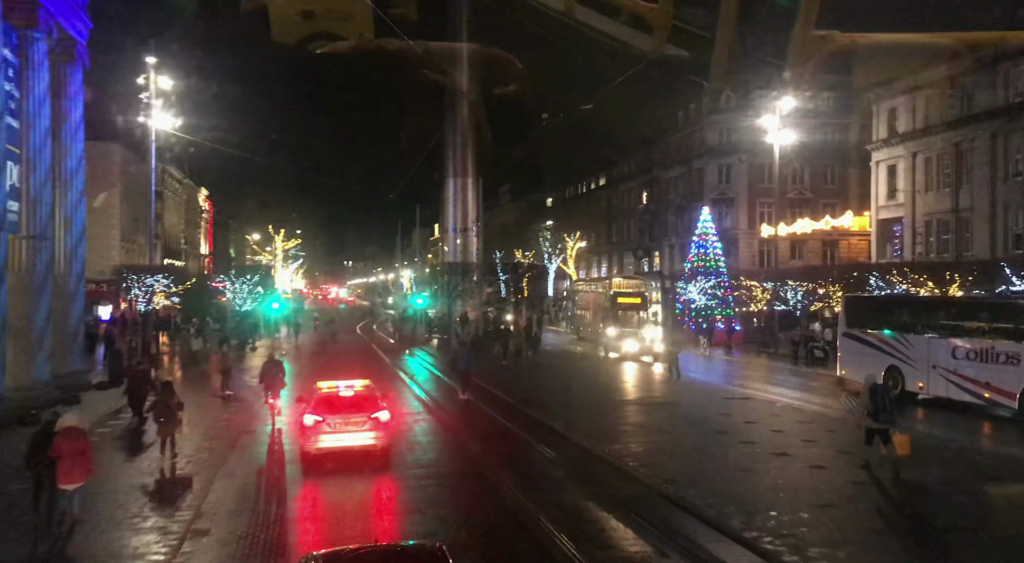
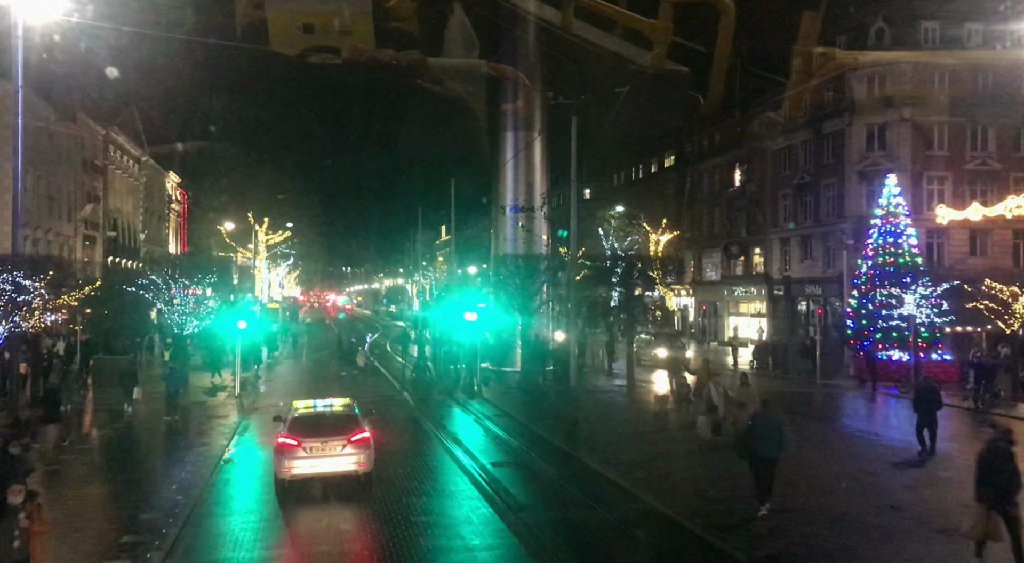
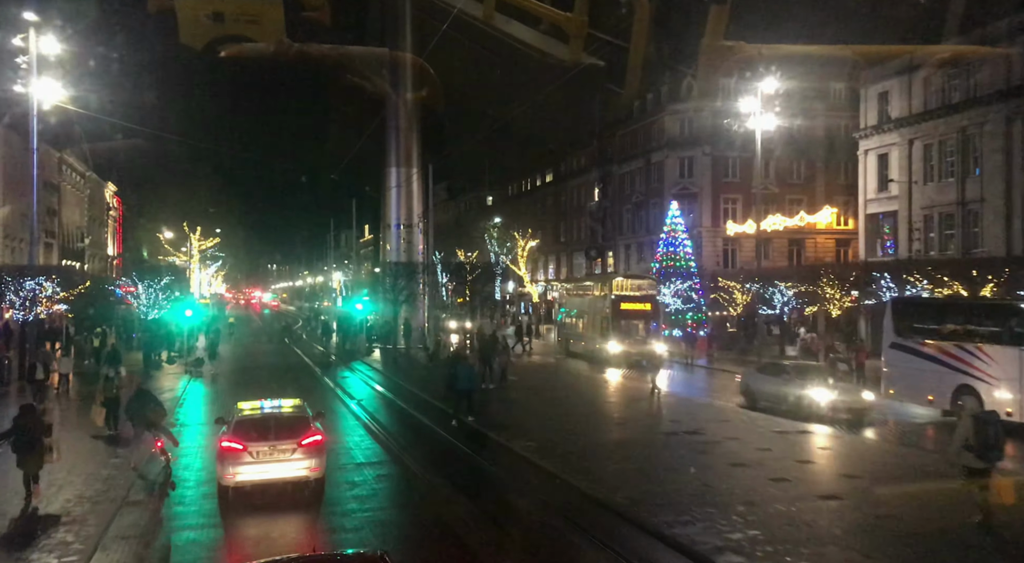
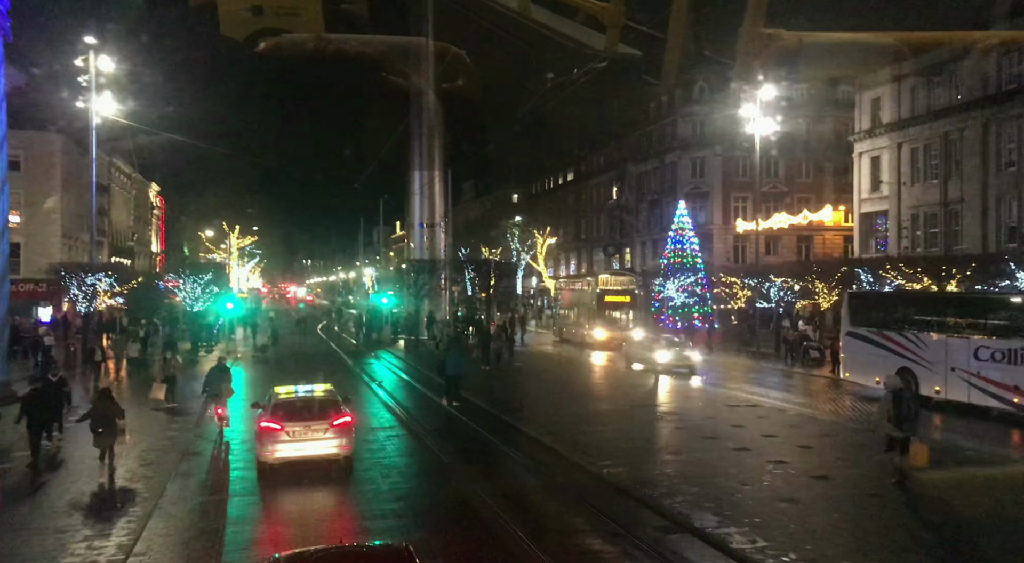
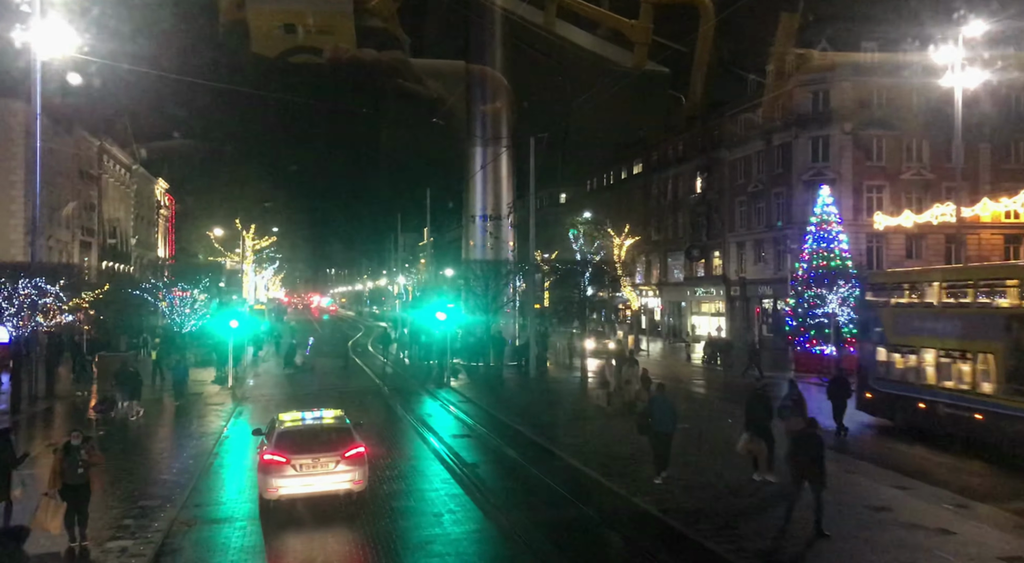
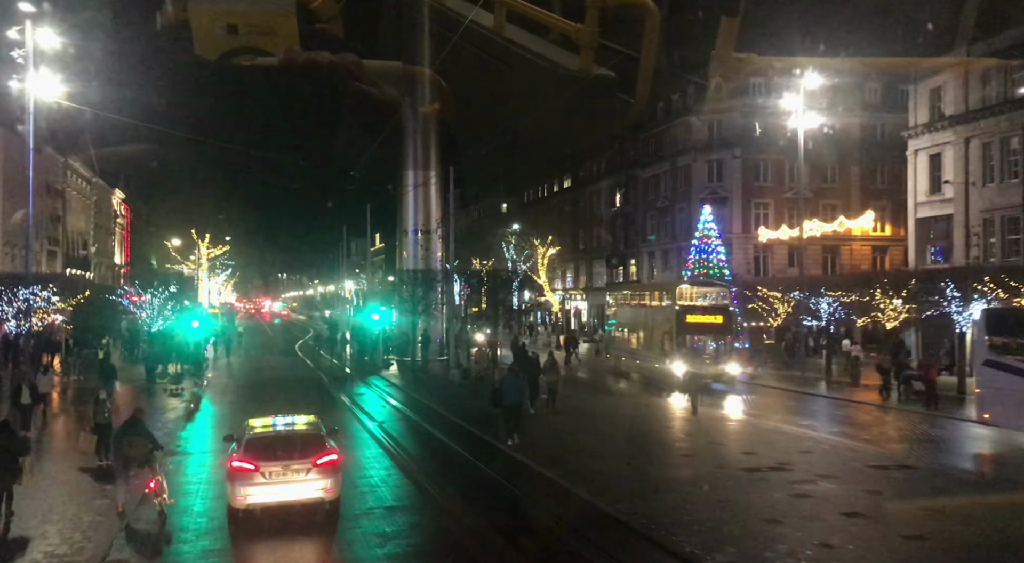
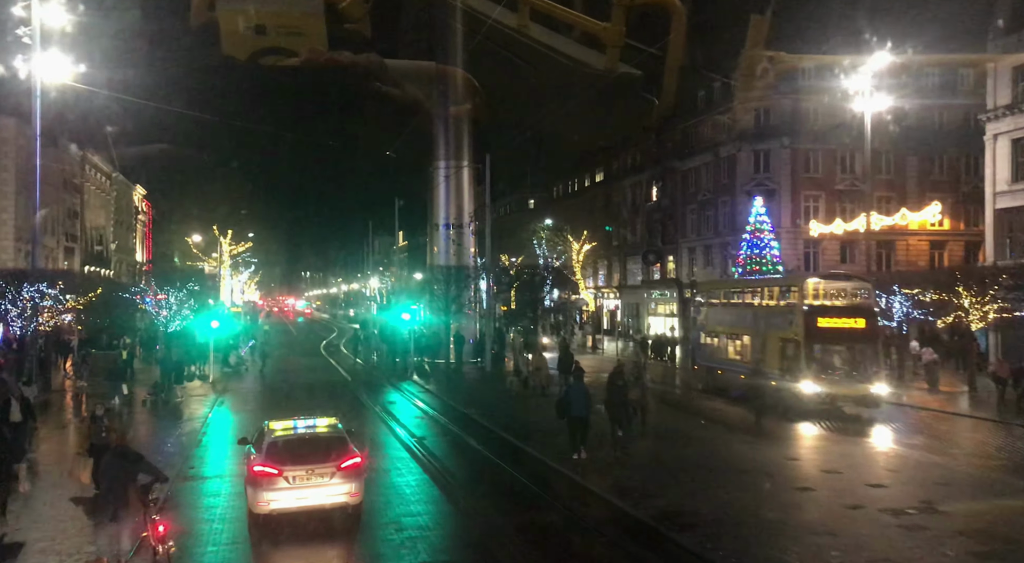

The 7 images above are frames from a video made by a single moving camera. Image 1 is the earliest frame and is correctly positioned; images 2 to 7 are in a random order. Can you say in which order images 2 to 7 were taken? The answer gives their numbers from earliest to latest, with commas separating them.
4, 3, 6, 7, 5, 2
